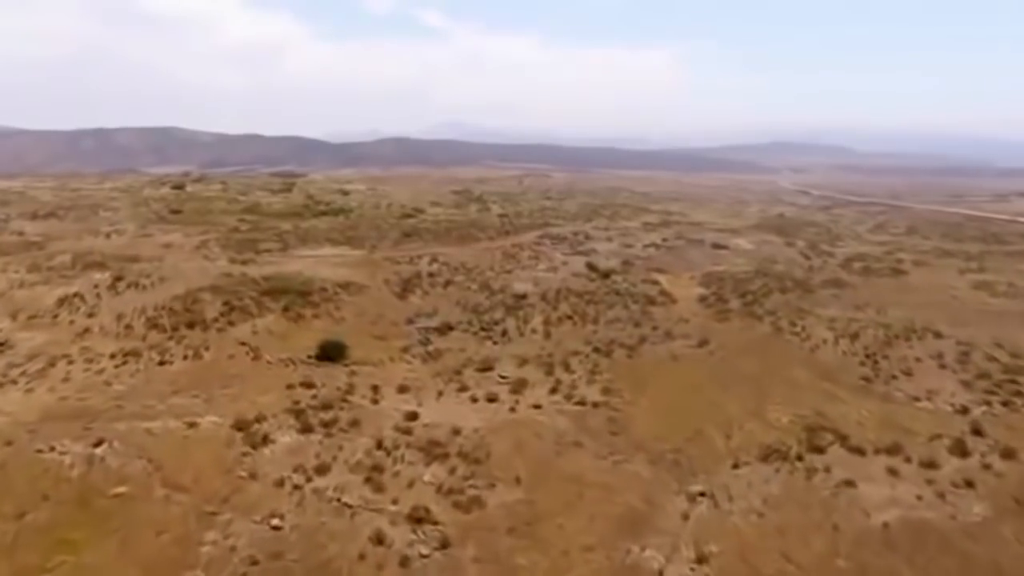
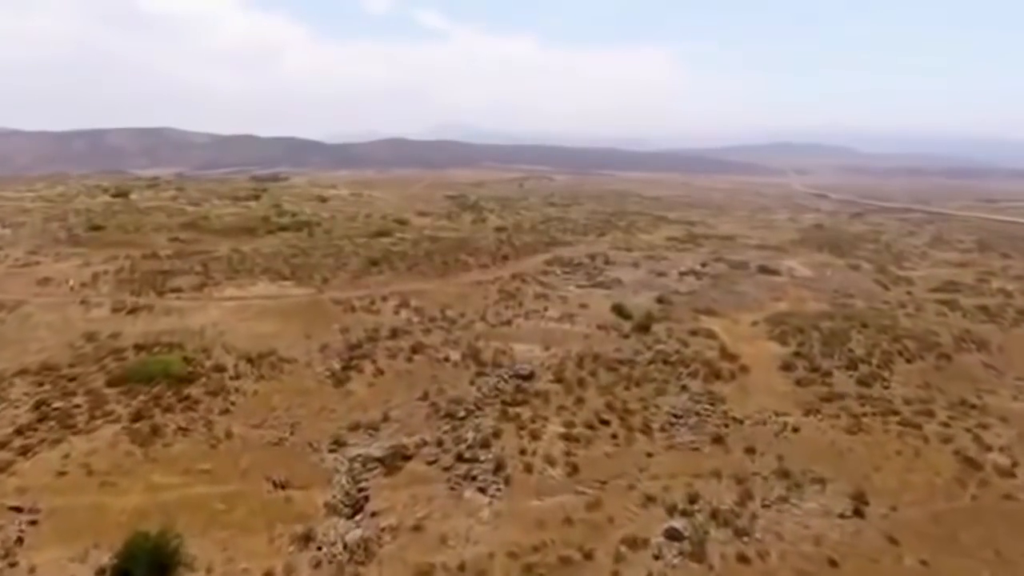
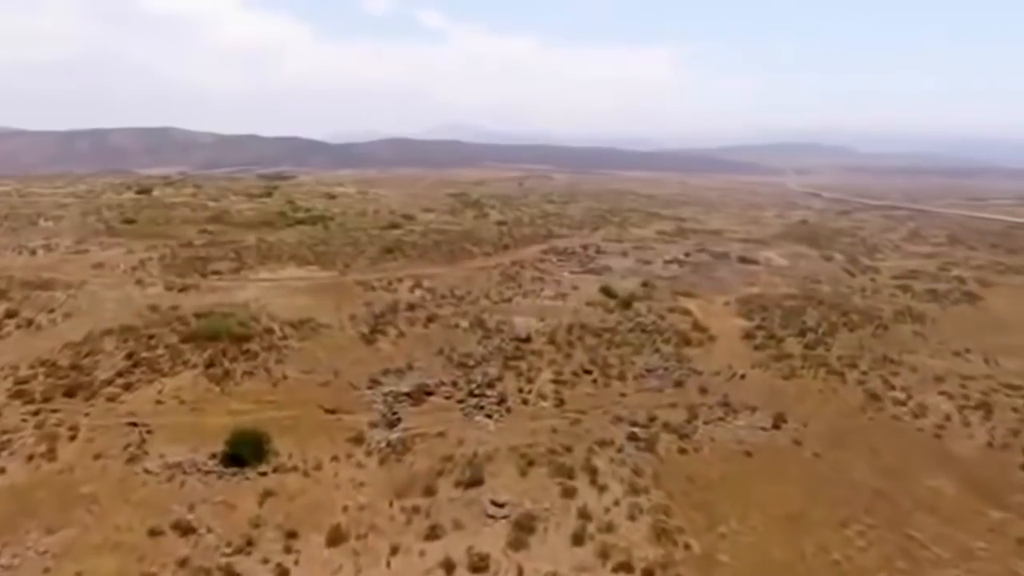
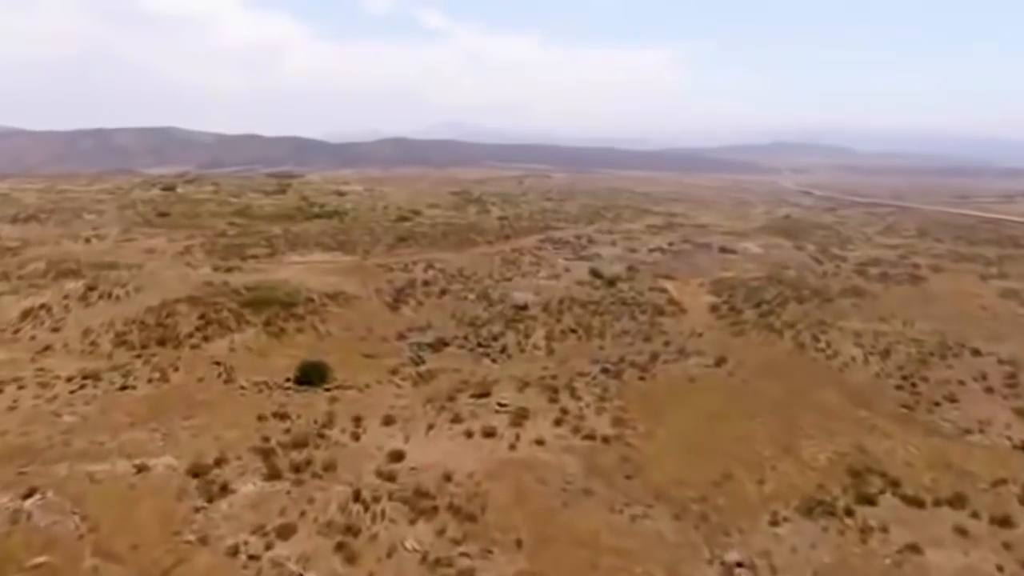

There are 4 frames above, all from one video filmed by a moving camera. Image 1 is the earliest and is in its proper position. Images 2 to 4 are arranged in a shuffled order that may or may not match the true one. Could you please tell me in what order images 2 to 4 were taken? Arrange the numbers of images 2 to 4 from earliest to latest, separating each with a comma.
4, 3, 2
